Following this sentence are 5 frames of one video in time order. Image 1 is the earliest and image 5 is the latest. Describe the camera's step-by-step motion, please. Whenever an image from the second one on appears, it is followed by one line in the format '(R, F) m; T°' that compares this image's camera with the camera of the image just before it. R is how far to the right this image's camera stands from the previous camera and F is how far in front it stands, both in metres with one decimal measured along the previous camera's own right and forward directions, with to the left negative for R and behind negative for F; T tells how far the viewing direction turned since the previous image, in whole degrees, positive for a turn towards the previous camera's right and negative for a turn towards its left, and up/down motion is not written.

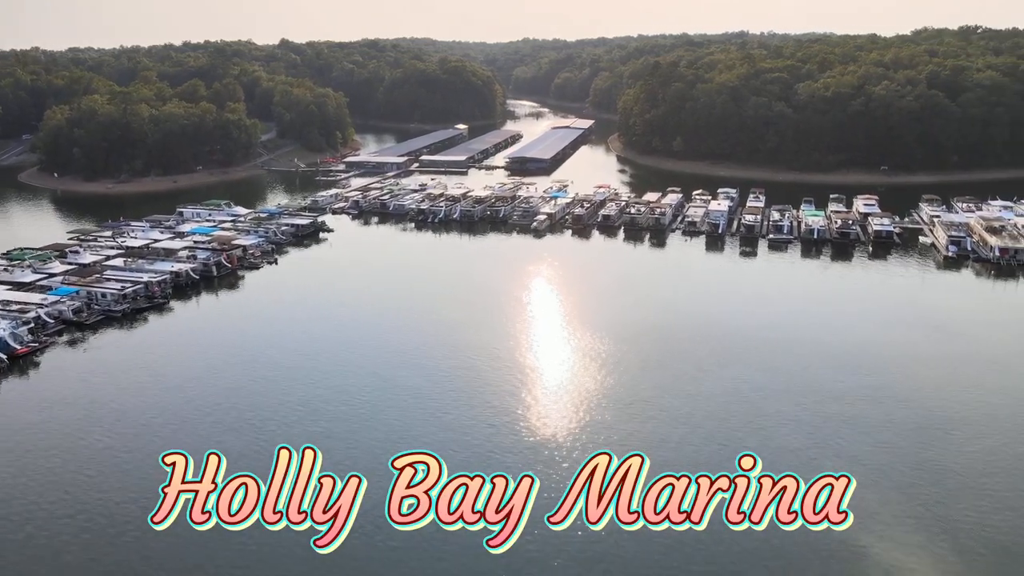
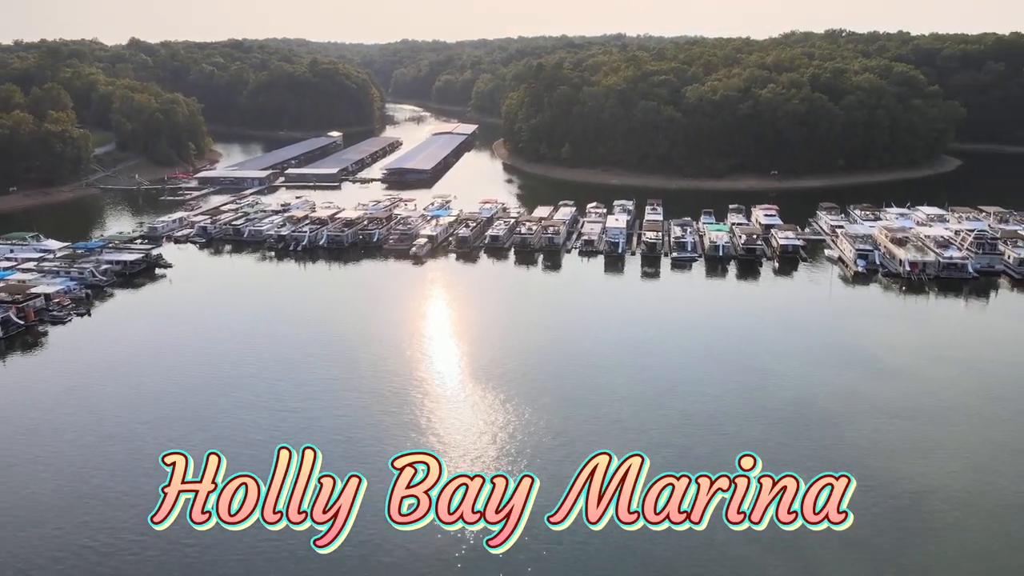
(+0.5, +3.5) m; +8°
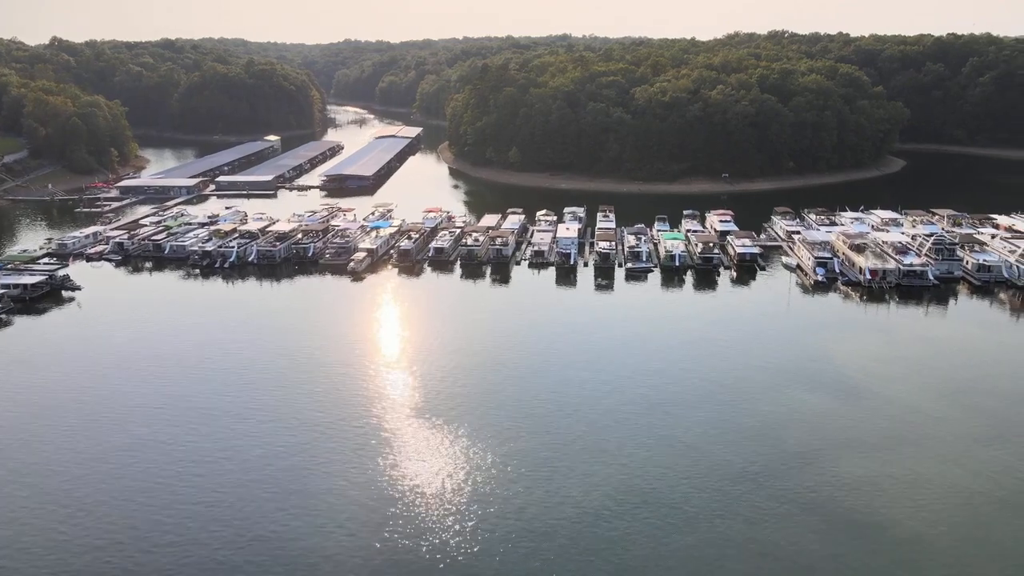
(+0.2, +1.6) m; +4°
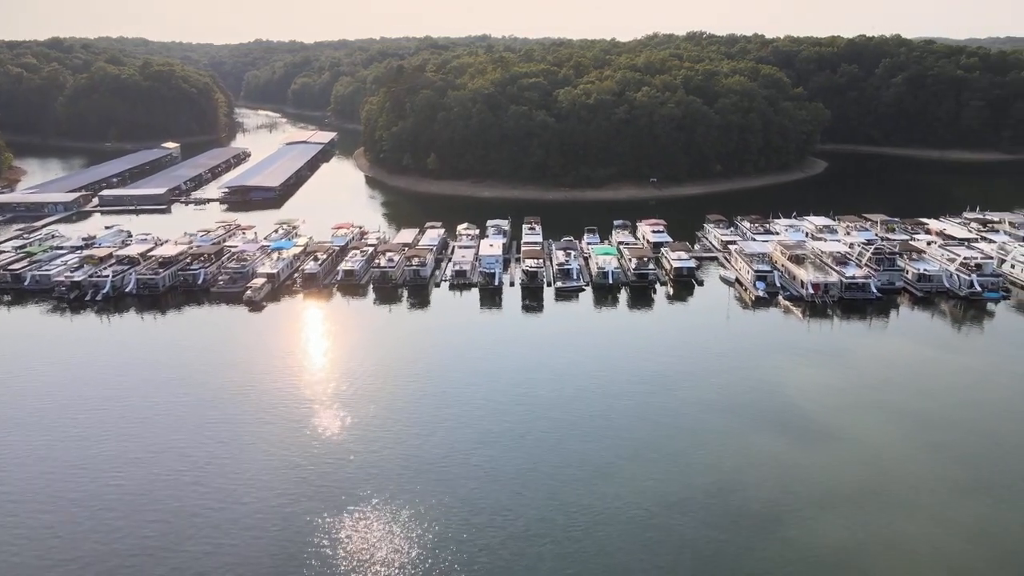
(+0.3, +2.3) m; +6°
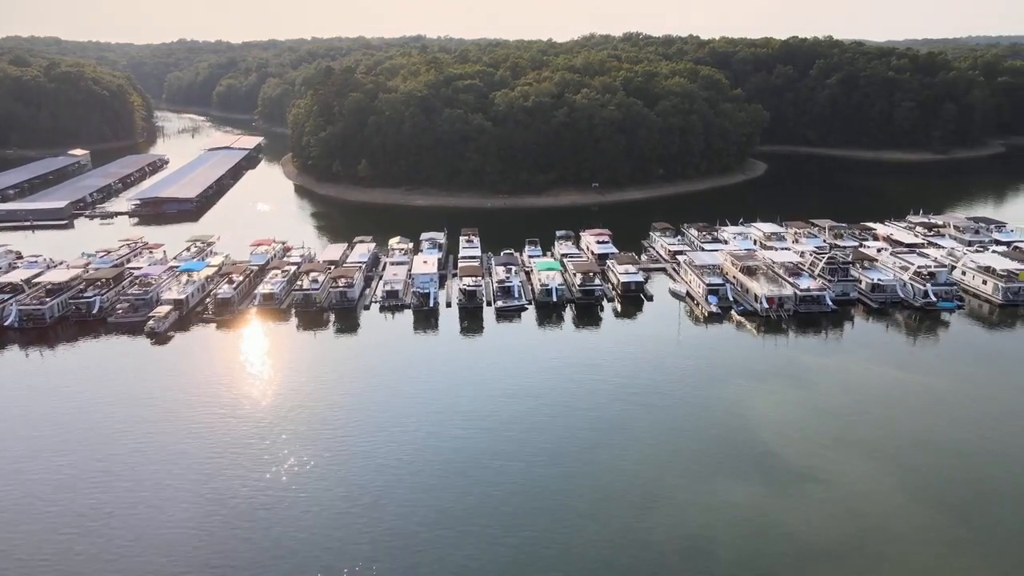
(+0.2, +1.7) m; +4°
